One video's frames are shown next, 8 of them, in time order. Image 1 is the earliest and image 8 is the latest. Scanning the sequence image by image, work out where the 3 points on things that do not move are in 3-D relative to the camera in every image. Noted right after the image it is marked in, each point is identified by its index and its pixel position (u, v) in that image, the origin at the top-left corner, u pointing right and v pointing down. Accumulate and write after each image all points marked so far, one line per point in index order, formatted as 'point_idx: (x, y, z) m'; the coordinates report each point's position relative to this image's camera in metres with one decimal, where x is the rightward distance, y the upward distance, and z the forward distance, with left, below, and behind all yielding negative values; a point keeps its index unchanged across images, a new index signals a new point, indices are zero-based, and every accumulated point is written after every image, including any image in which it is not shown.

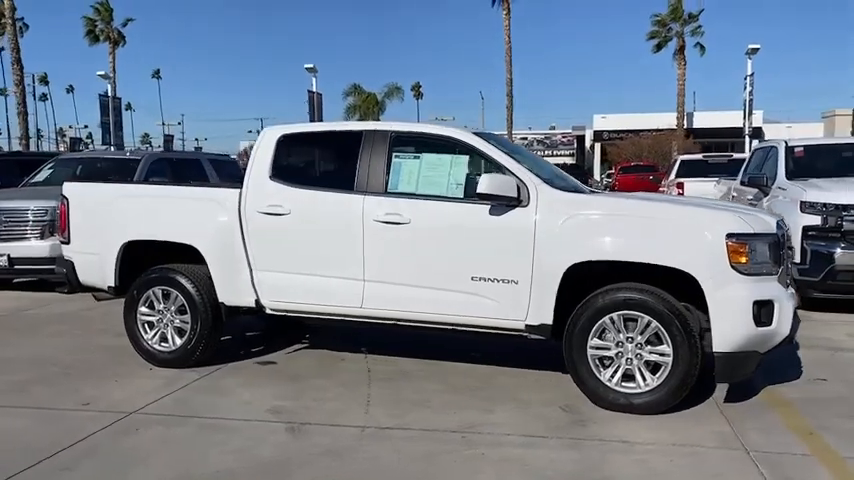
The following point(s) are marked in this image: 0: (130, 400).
0: (-2.2, -1.2, +5.6) m
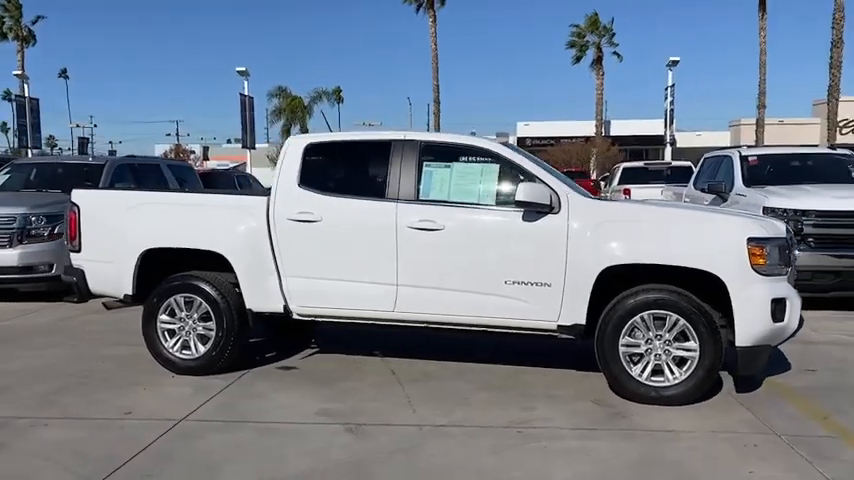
0: (-1.9, -1.2, +5.6) m
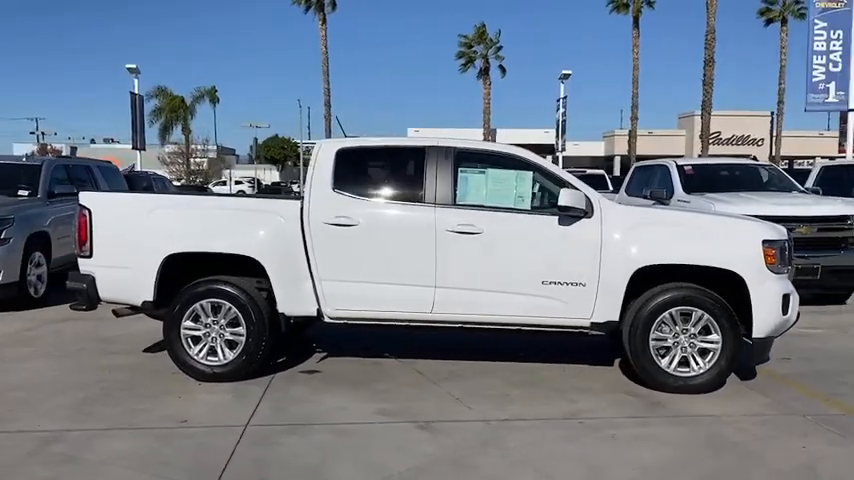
0: (-1.5, -1.3, +5.5) m
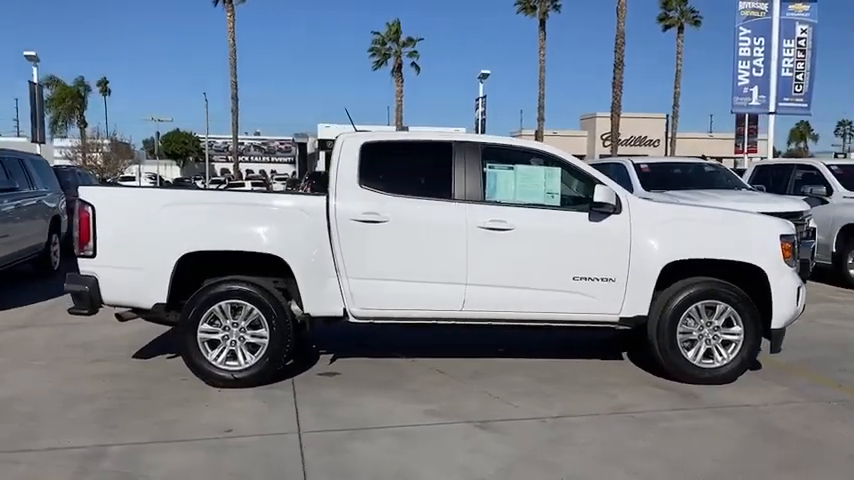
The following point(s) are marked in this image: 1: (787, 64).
0: (-1.1, -1.3, +5.2) m
1: (+8.9, +4.3, +18.6) m
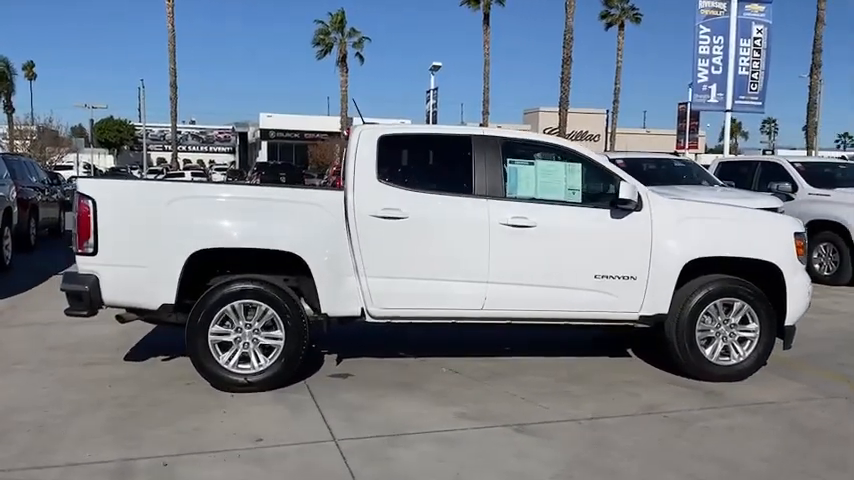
0: (-0.9, -1.2, +4.9) m
1: (+8.0, +4.5, +19.0) m
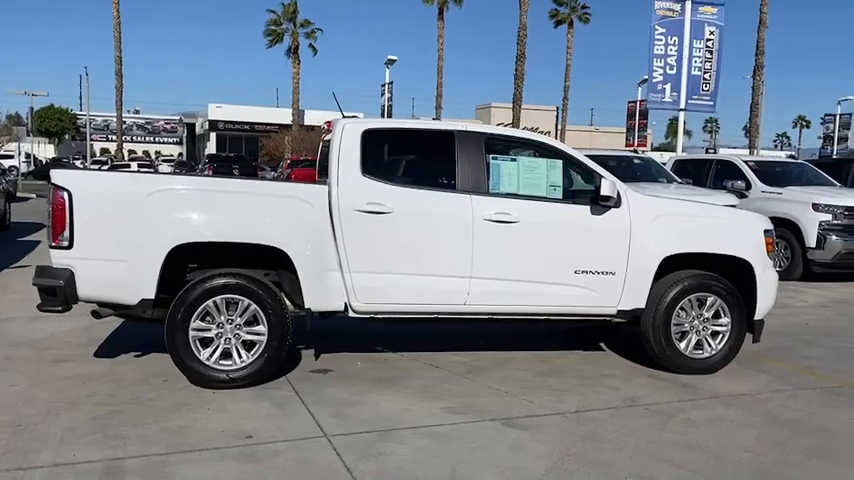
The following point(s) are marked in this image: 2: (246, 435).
0: (-1.0, -1.2, +4.9) m
1: (+7.0, +4.6, +19.5) m
2: (-1.1, -1.2, +4.7) m
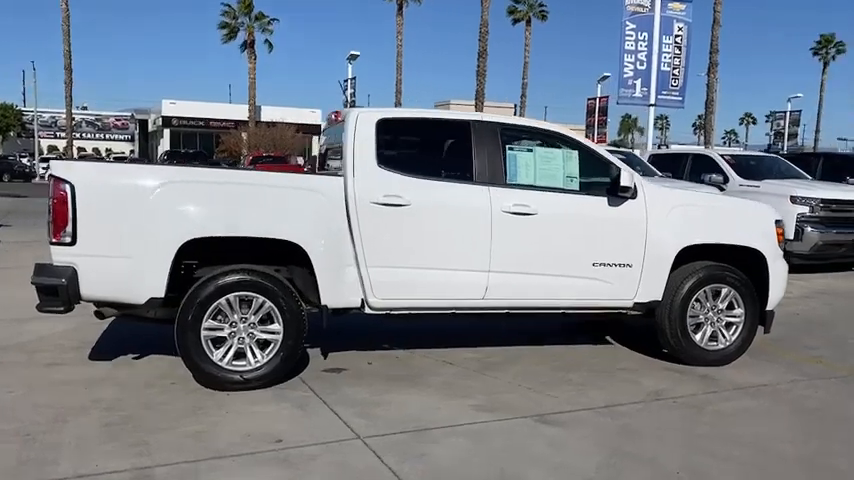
0: (-0.7, -1.2, +4.7) m
1: (+6.3, +4.7, +19.7) m
2: (-0.9, -1.2, +4.4) m
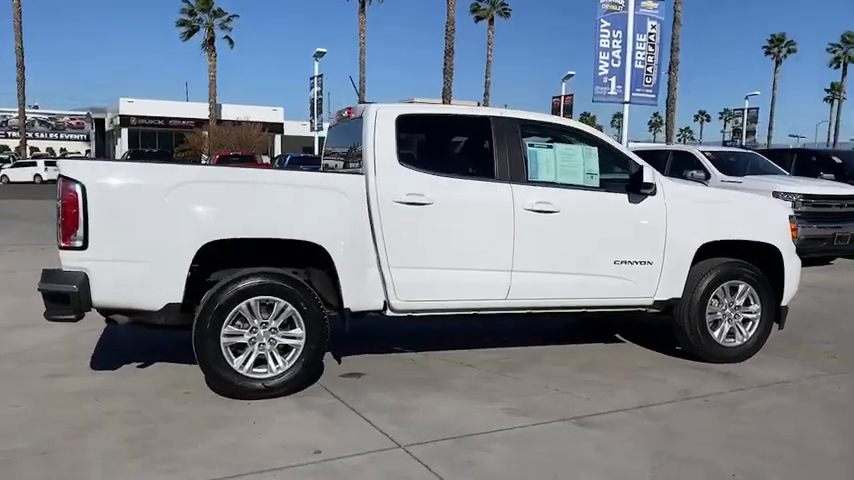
0: (-0.5, -1.2, +4.5) m
1: (+5.6, +4.8, +19.8) m
2: (-0.7, -1.2, +4.2) m
